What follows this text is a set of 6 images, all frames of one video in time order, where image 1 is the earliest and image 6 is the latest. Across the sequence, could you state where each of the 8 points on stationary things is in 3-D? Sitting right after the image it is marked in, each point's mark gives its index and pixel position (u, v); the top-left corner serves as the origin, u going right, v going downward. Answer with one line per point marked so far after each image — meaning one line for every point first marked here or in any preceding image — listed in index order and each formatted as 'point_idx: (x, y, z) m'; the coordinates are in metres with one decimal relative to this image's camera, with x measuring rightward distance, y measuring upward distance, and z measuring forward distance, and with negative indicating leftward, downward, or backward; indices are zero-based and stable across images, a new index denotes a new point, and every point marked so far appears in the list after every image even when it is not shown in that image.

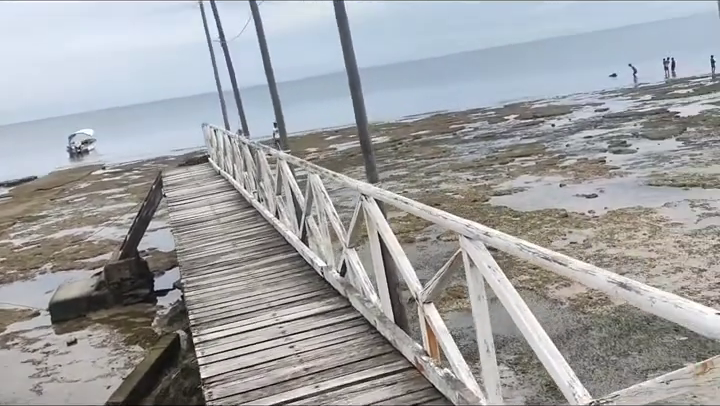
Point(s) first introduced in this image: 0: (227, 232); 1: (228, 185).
0: (-1.4, -0.3, +6.3) m
1: (-2.0, +0.3, +9.3) m
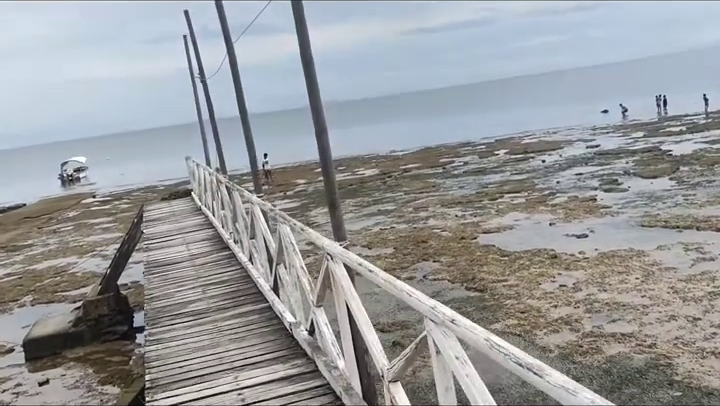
0: (-1.6, -0.7, +6.1) m
1: (-2.2, -0.3, +9.1) m
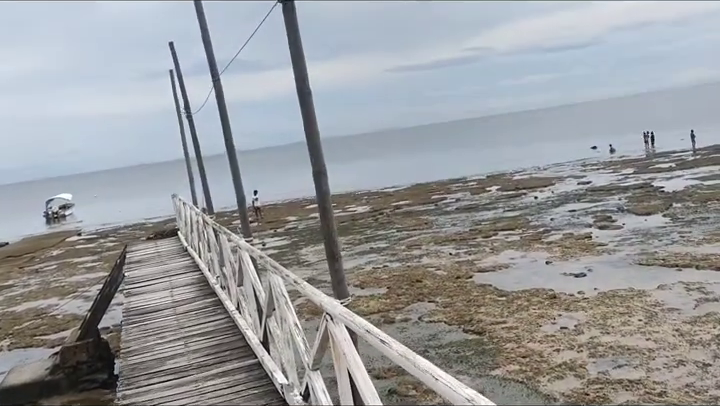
0: (-1.6, -1.1, +5.6) m
1: (-2.3, -0.9, +8.7) m
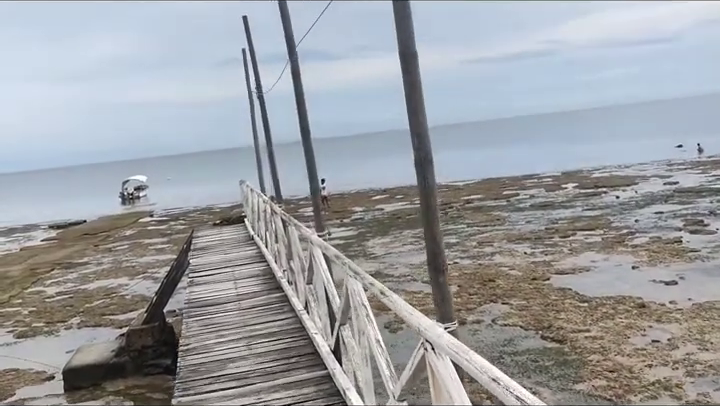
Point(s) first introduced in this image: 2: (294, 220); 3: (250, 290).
0: (-1.0, -1.0, +5.2) m
1: (-1.3, -0.7, +8.2) m
2: (-0.6, -0.1, +5.3) m
3: (-1.1, -0.9, +6.4) m
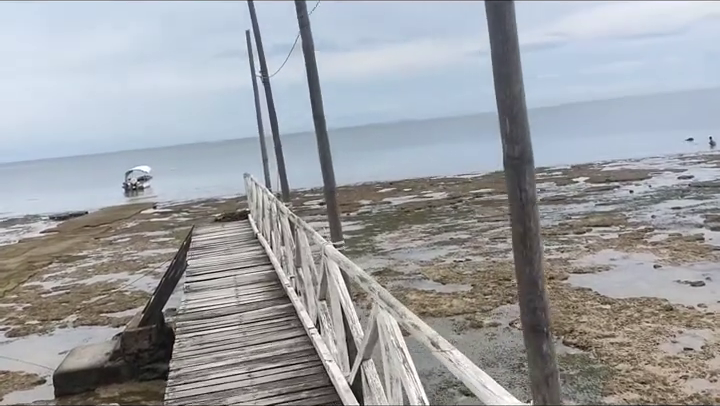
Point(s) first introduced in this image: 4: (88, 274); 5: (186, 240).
0: (-0.8, -1.0, +4.5) m
1: (-1.2, -0.6, +7.5) m
2: (-0.4, -0.2, +4.6) m
3: (-1.0, -0.9, +5.7) m
4: (-8.6, -2.3, +19.8) m
5: (-3.1, -0.7, +11.2) m
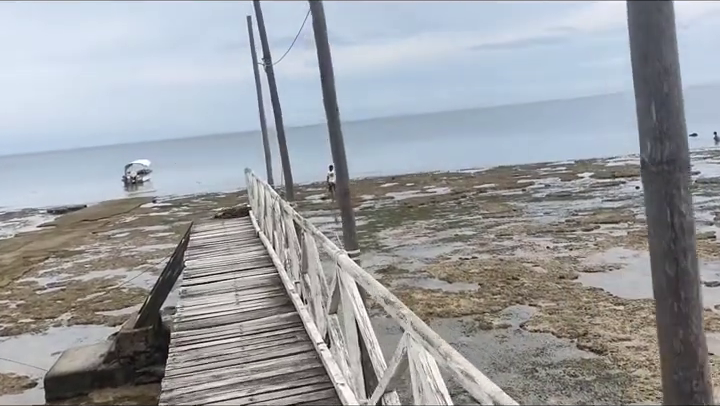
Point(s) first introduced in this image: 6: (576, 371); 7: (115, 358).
0: (-0.7, -1.0, +4.0) m
1: (-1.1, -0.6, +7.1) m
2: (-0.3, -0.2, +4.1) m
3: (-0.9, -0.9, +5.2) m
4: (-8.5, -2.1, +19.4) m
5: (-3.0, -0.6, +10.8) m
6: (+3.1, -2.4, +9.0) m
7: (-3.9, -2.4, +9.8) m
